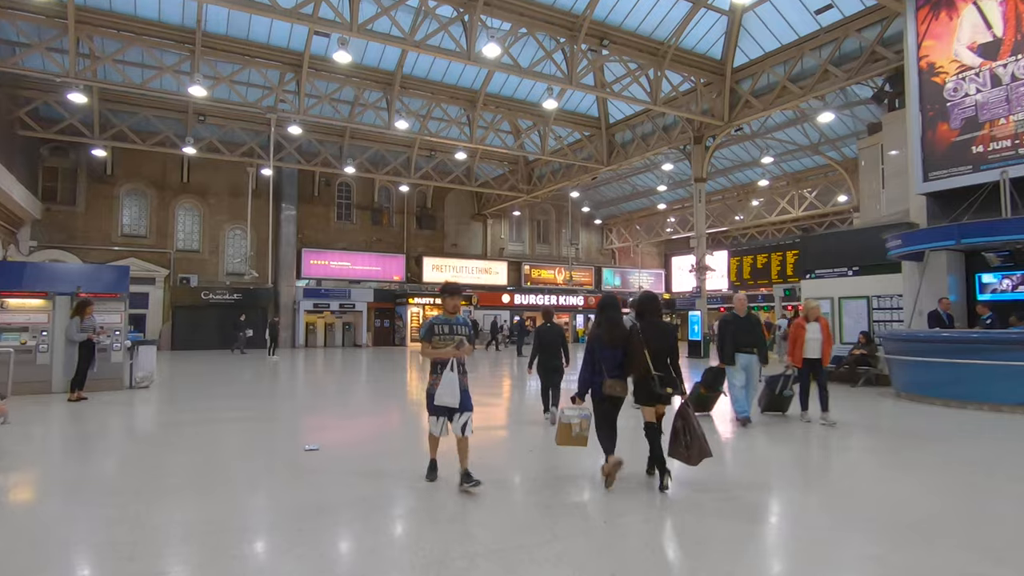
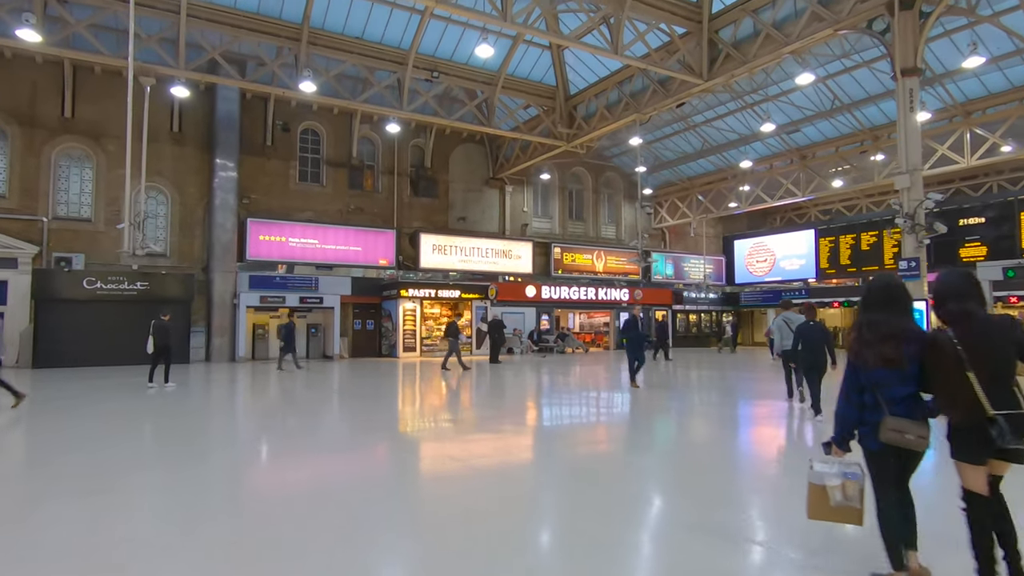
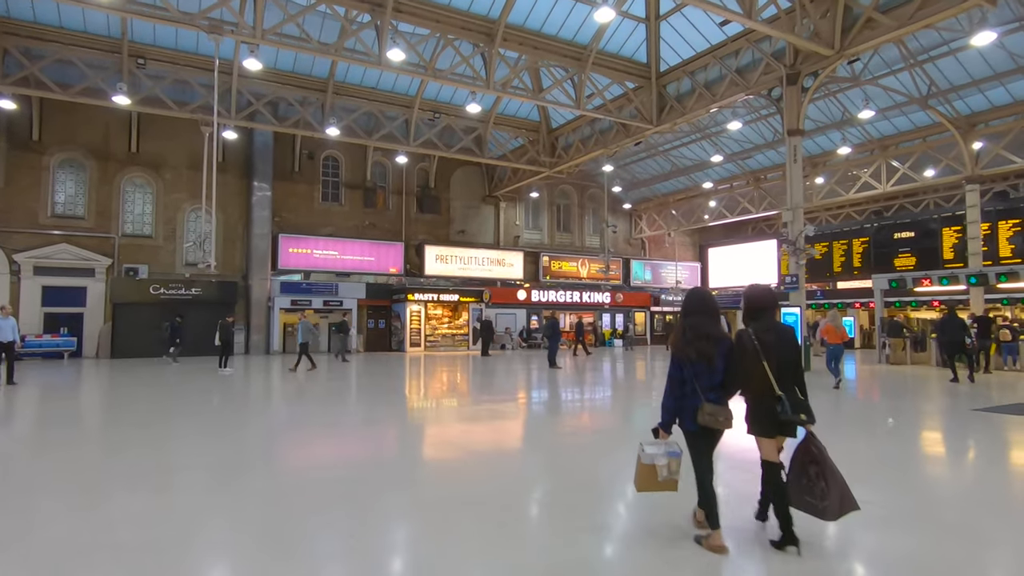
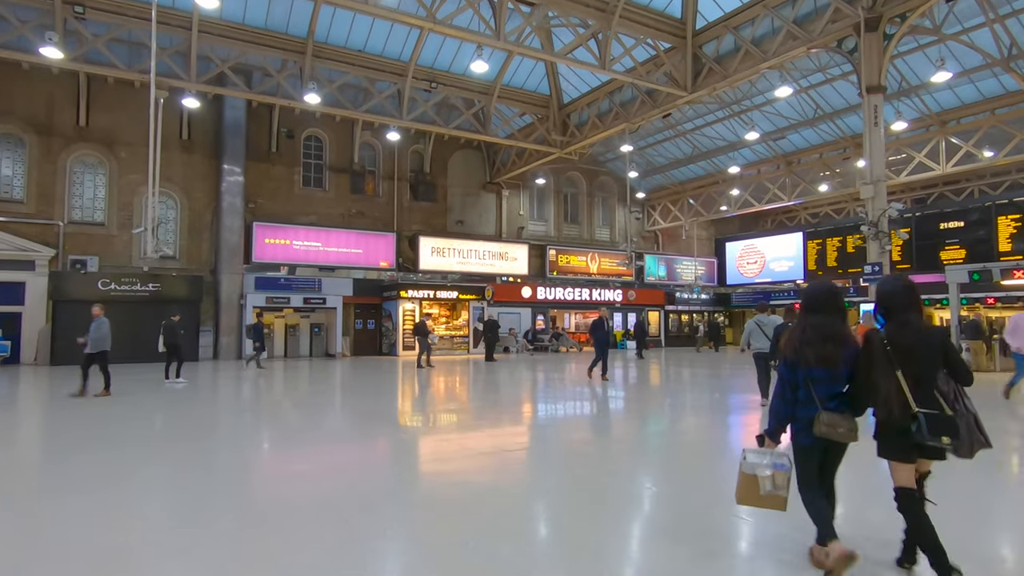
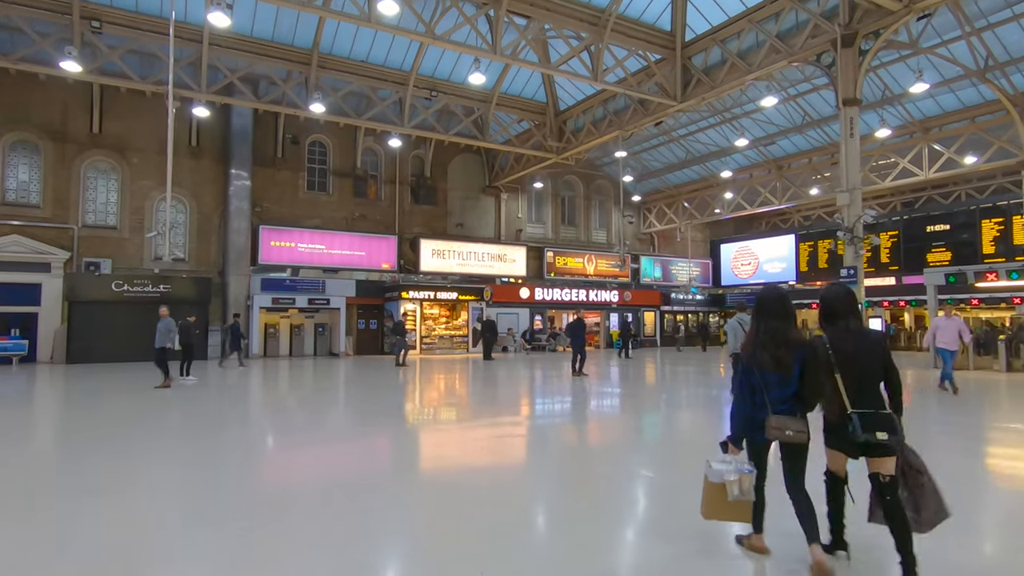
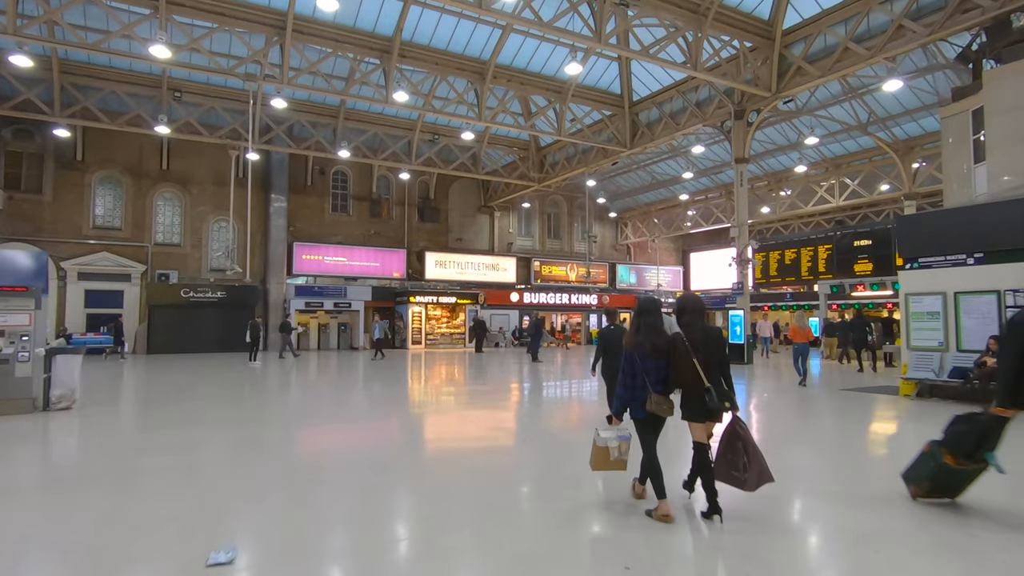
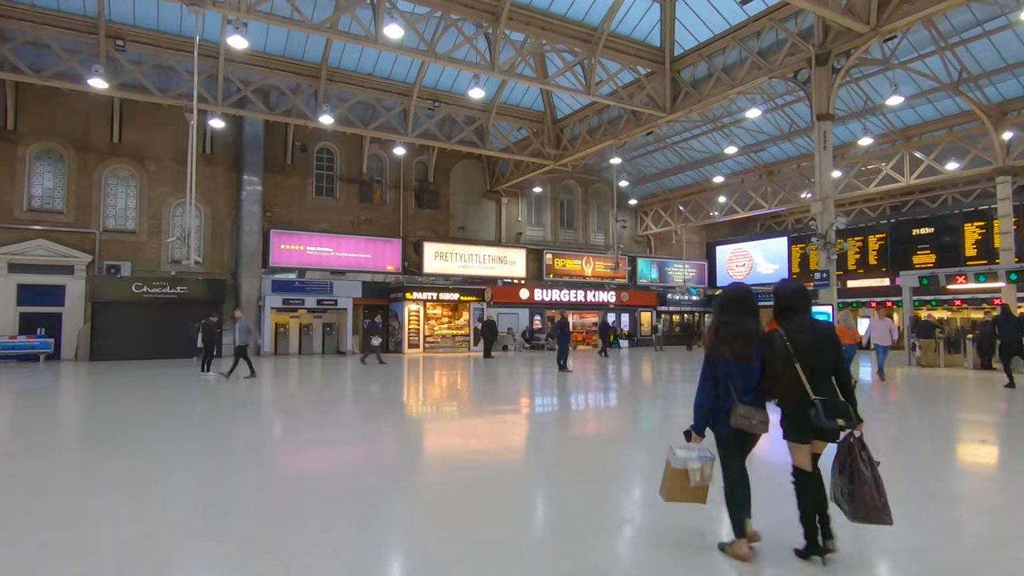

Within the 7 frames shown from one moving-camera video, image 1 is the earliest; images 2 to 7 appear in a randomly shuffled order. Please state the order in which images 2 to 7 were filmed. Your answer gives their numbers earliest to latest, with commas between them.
6, 3, 7, 5, 4, 2
